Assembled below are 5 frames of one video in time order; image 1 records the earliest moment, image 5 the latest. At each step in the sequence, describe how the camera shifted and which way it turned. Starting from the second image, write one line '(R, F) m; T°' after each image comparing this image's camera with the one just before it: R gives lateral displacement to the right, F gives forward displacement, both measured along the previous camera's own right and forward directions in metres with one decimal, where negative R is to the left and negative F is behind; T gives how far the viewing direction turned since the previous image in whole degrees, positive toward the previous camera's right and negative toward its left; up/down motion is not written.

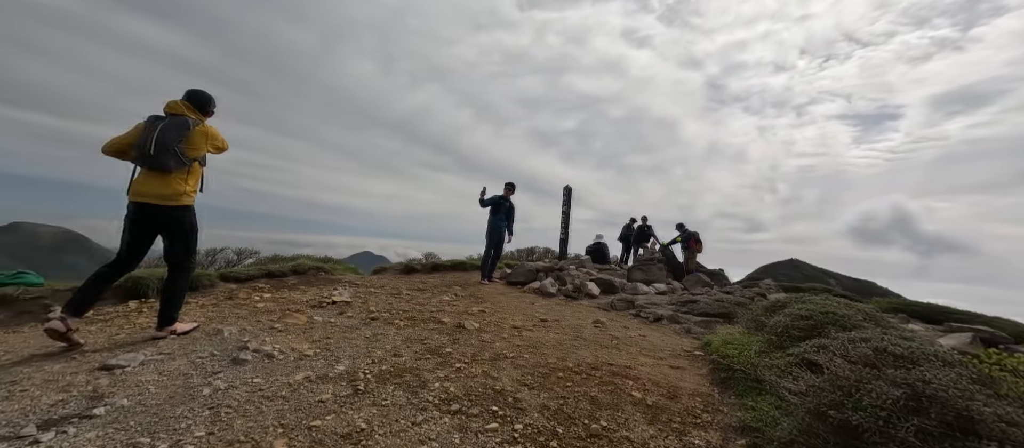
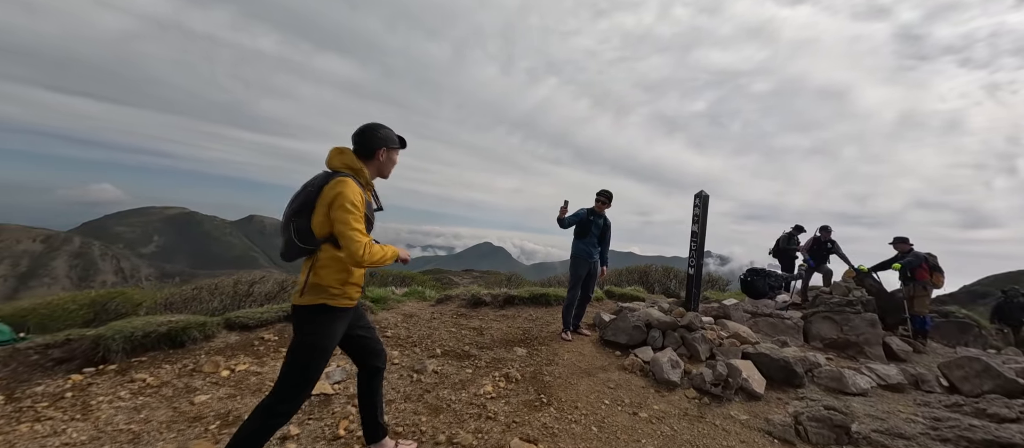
(+0.3, +2.7) m; -18°
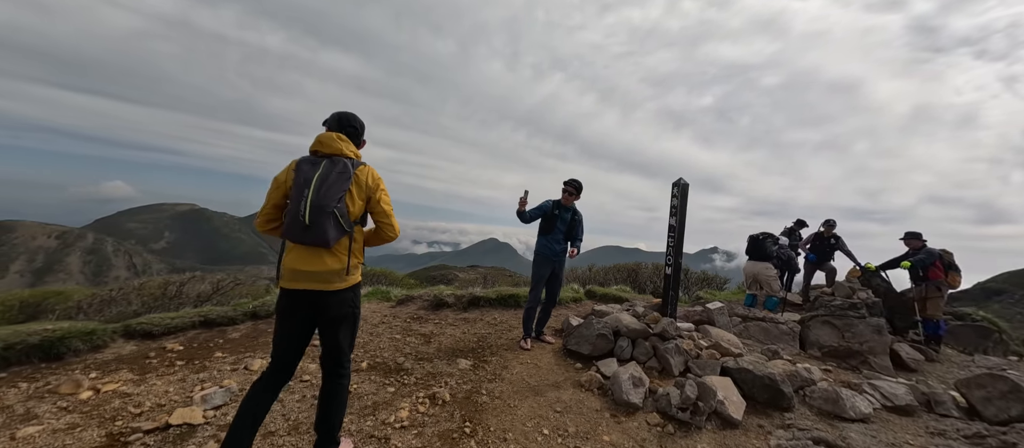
(+0.8, +0.7) m; -1°
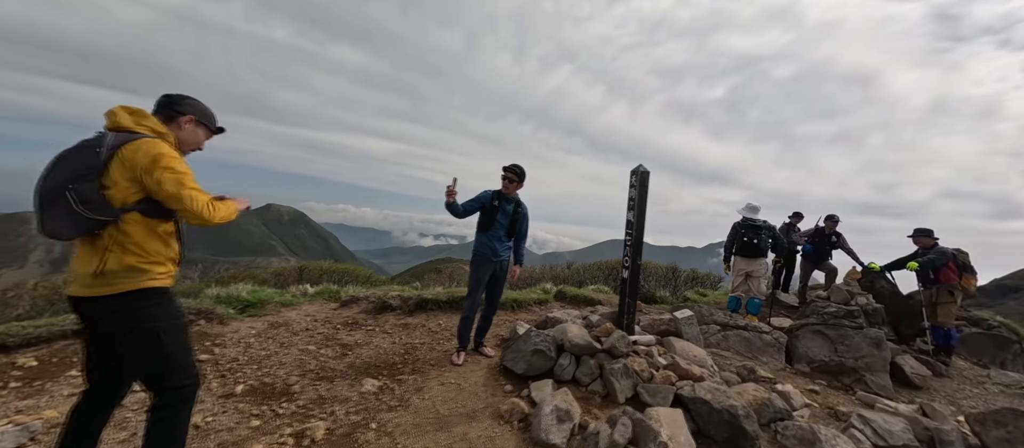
(+1.0, +0.8) m; -1°
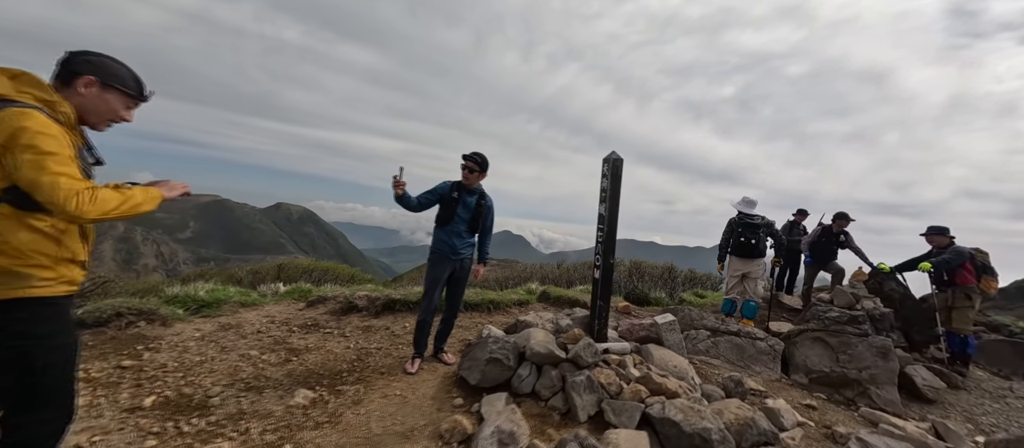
(+0.5, +0.4) m; -1°
